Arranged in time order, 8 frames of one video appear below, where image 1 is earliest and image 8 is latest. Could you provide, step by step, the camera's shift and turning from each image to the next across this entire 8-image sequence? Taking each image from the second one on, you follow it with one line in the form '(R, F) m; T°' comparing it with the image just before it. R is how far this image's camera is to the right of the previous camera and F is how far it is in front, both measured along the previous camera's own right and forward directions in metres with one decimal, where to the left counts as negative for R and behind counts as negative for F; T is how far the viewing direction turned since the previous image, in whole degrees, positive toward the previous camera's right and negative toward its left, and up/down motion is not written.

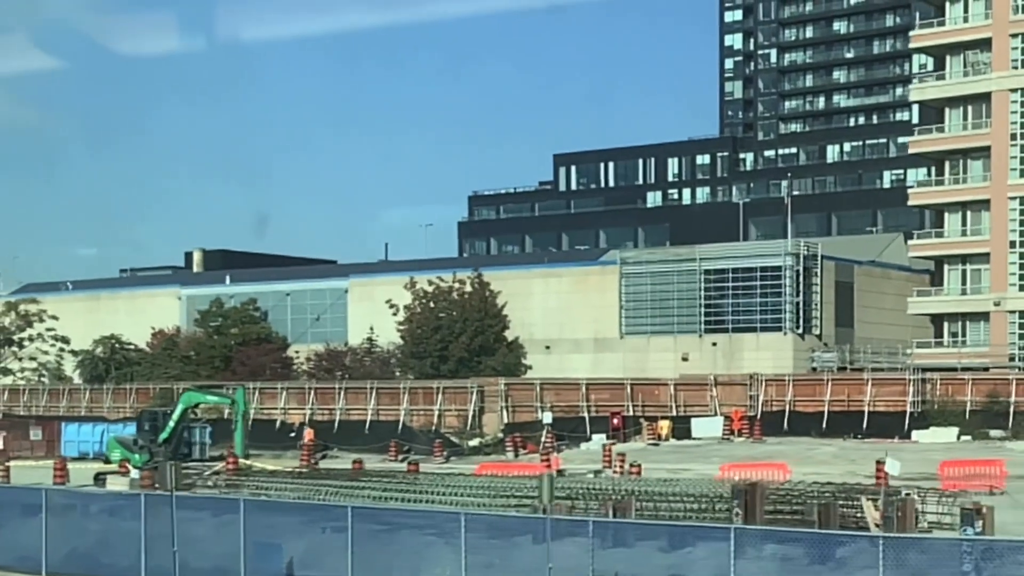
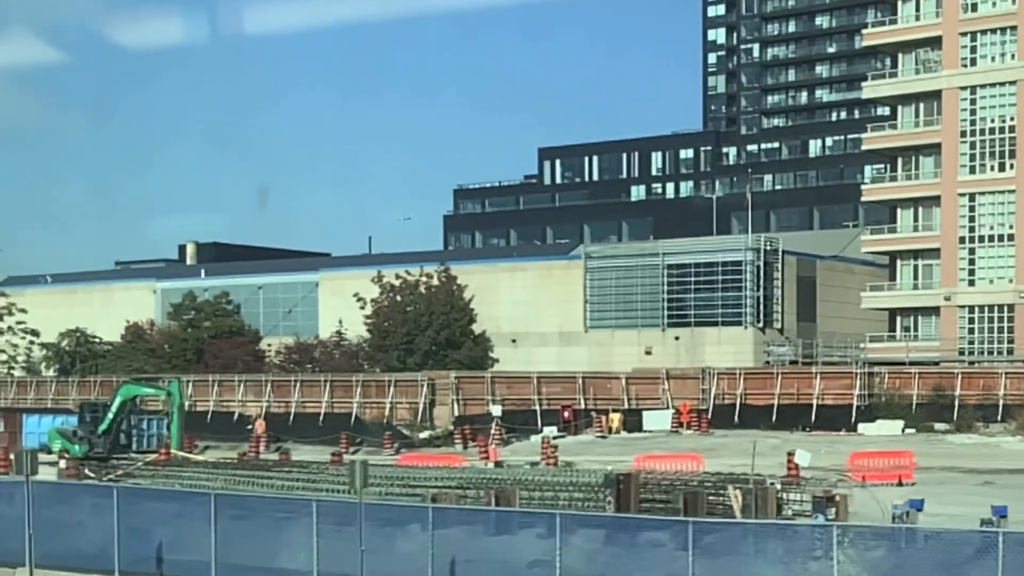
(+3.1, -1.3) m; 0°
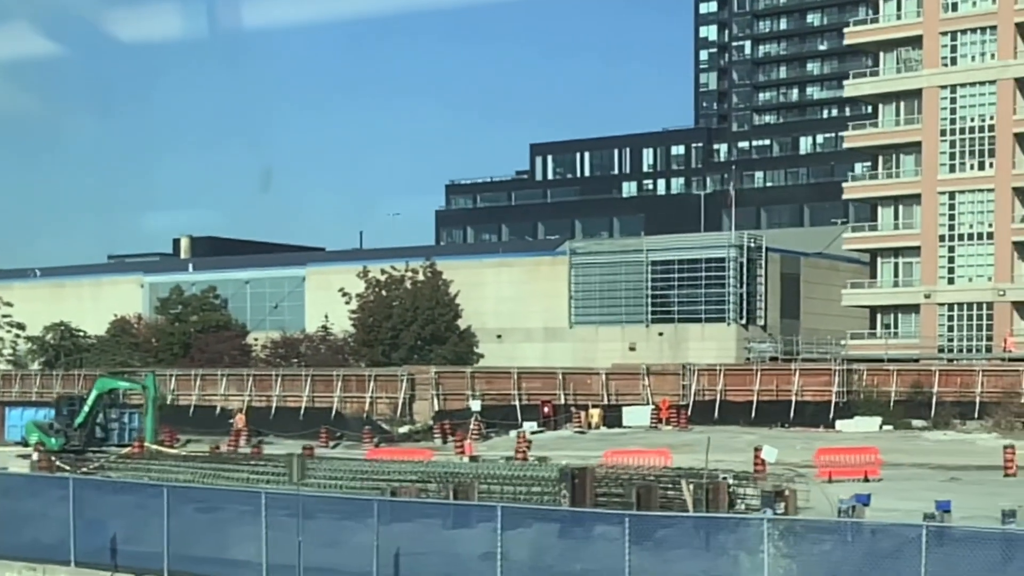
(+1.0, -0.4) m; 0°
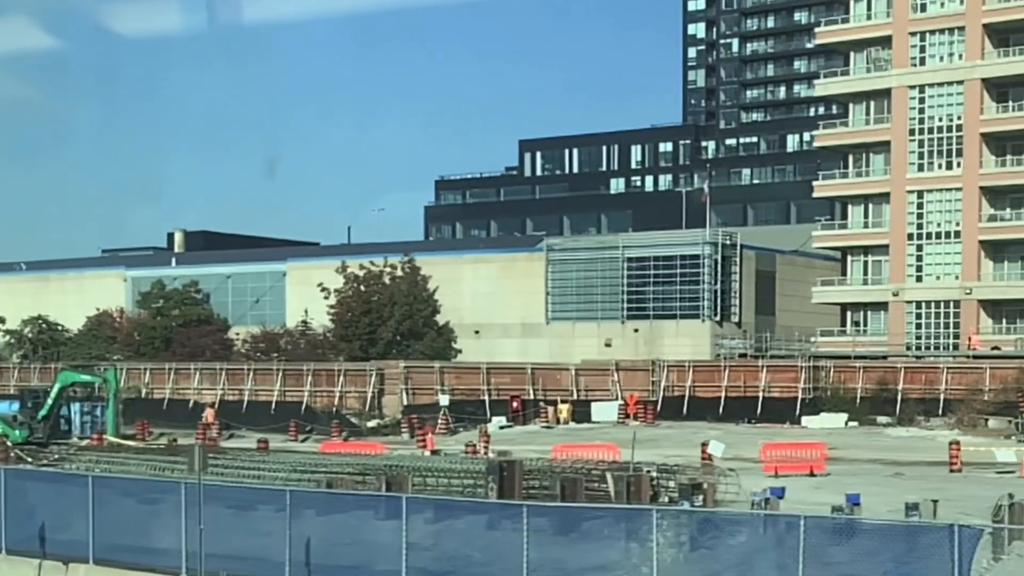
(+1.8, -0.8) m; 0°
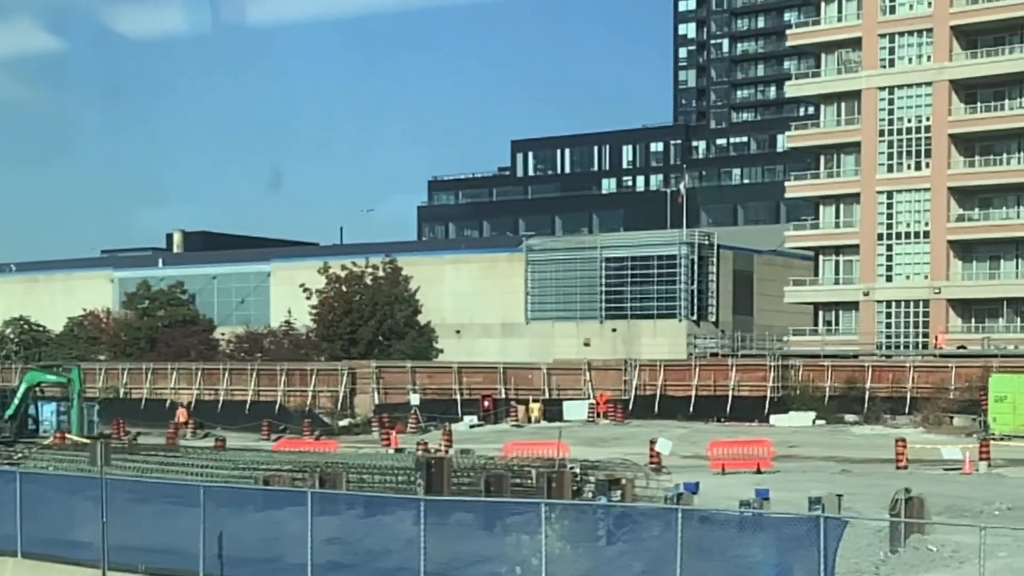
(+2.1, -1.0) m; 0°
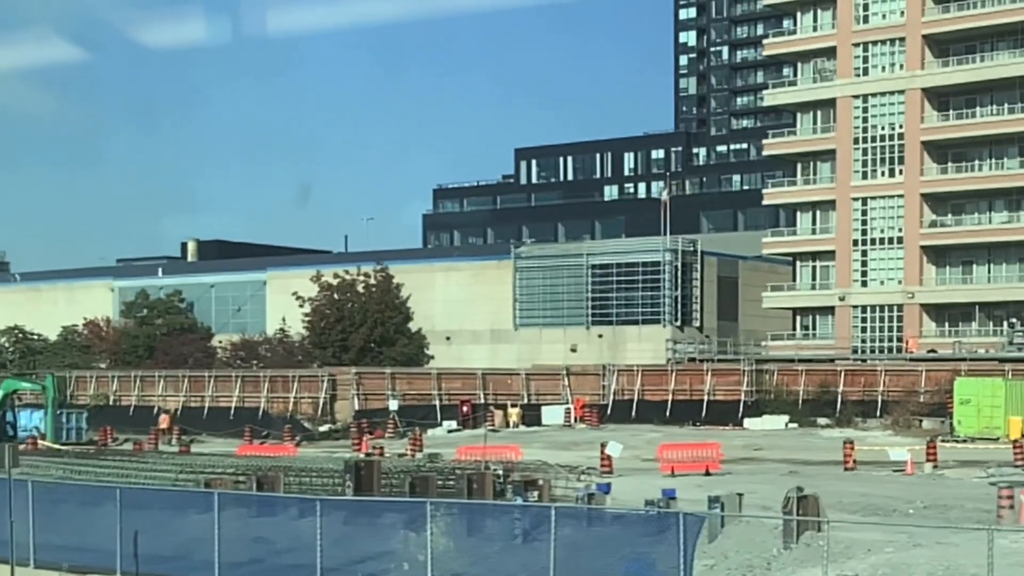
(+2.7, -1.6) m; -1°
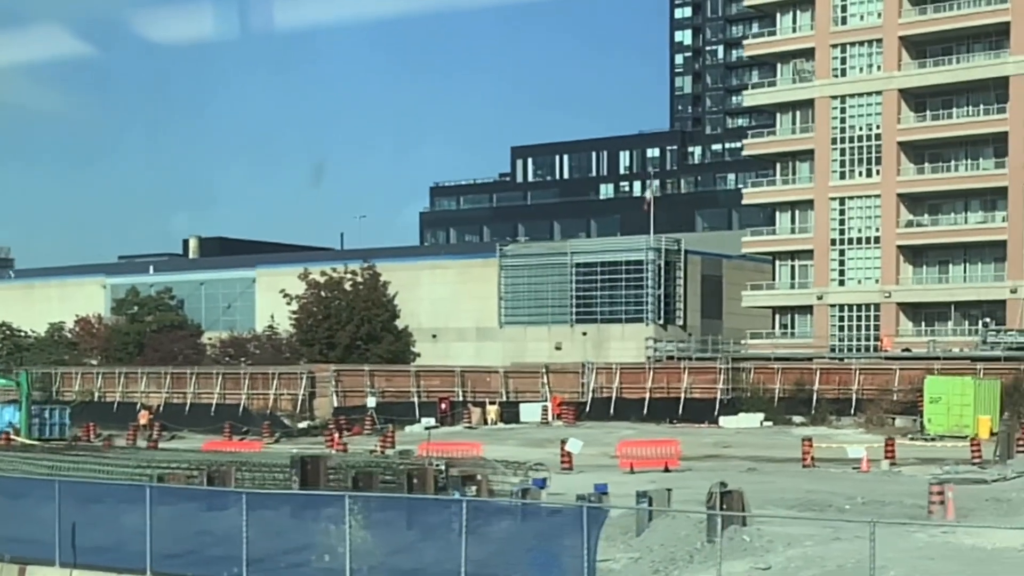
(+1.9, -0.8) m; 0°
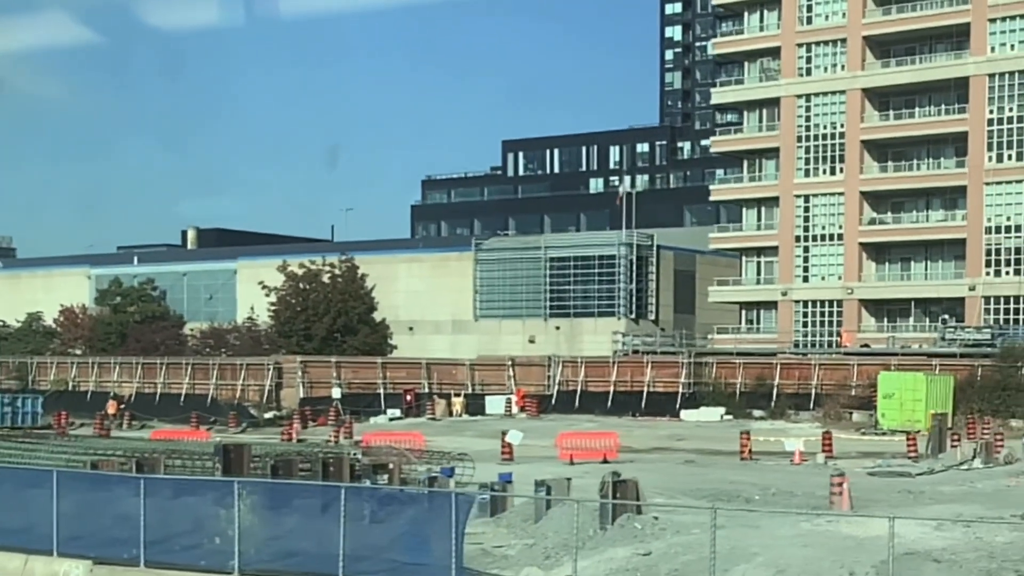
(+2.6, -1.2) m; 0°
